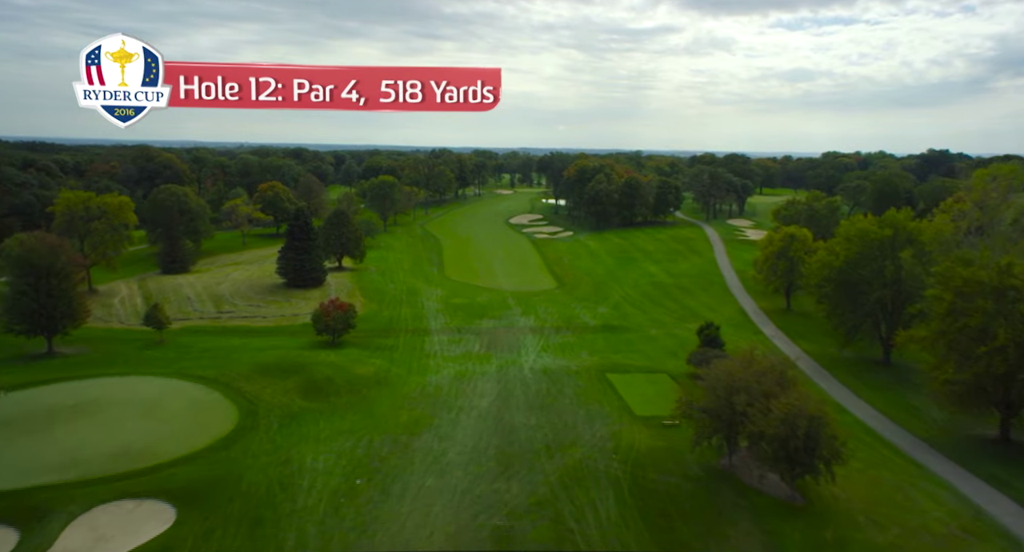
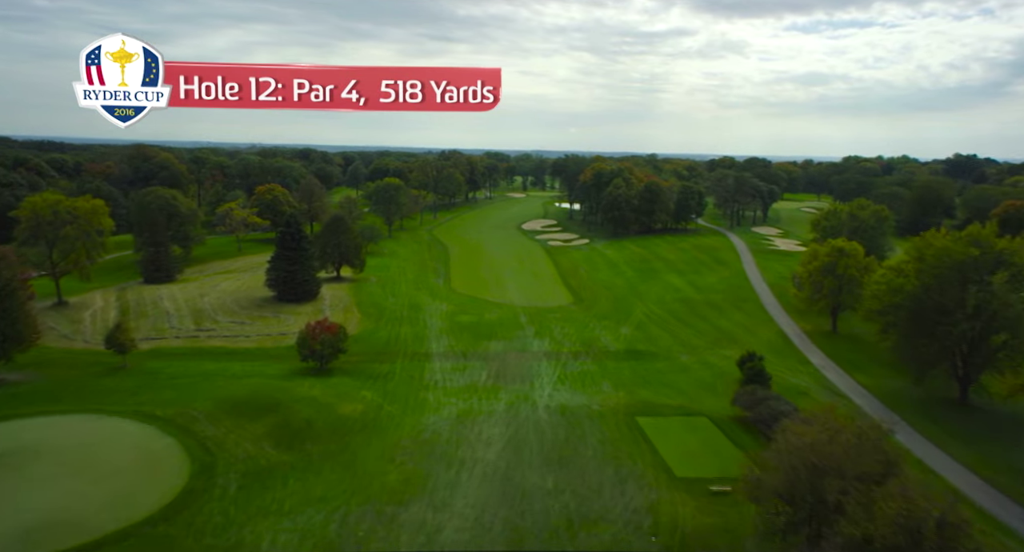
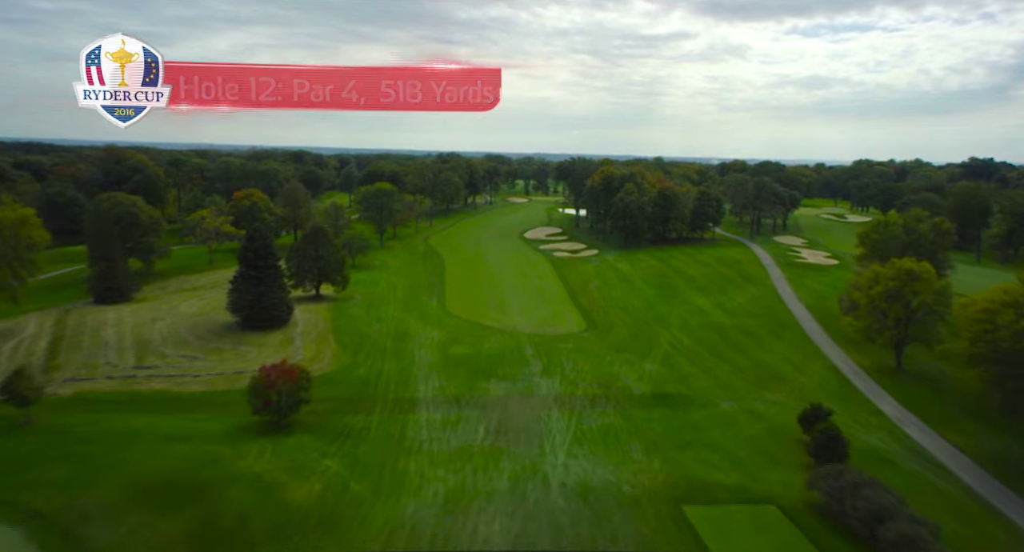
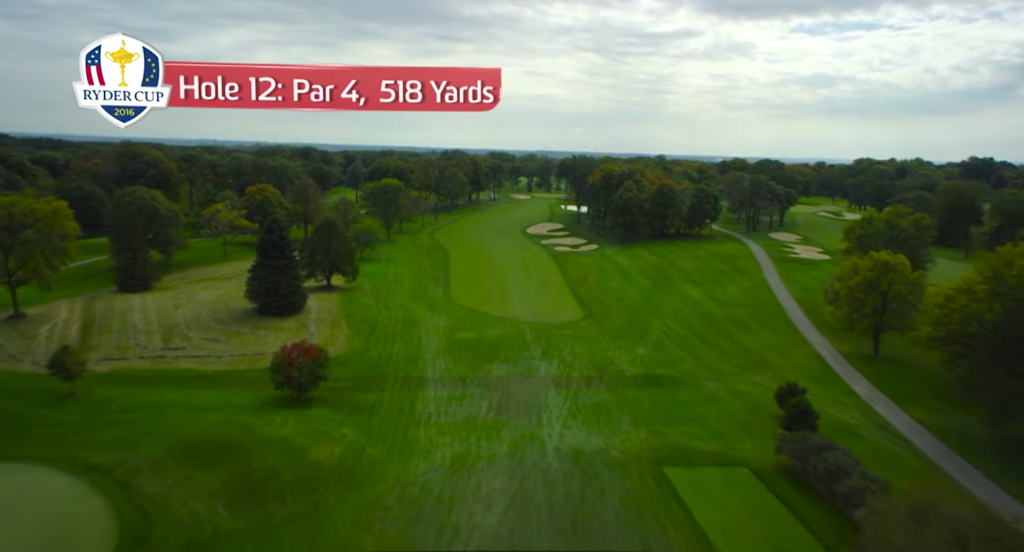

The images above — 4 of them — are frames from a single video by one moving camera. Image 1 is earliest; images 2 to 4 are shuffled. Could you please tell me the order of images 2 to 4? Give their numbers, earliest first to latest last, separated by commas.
2, 4, 3
